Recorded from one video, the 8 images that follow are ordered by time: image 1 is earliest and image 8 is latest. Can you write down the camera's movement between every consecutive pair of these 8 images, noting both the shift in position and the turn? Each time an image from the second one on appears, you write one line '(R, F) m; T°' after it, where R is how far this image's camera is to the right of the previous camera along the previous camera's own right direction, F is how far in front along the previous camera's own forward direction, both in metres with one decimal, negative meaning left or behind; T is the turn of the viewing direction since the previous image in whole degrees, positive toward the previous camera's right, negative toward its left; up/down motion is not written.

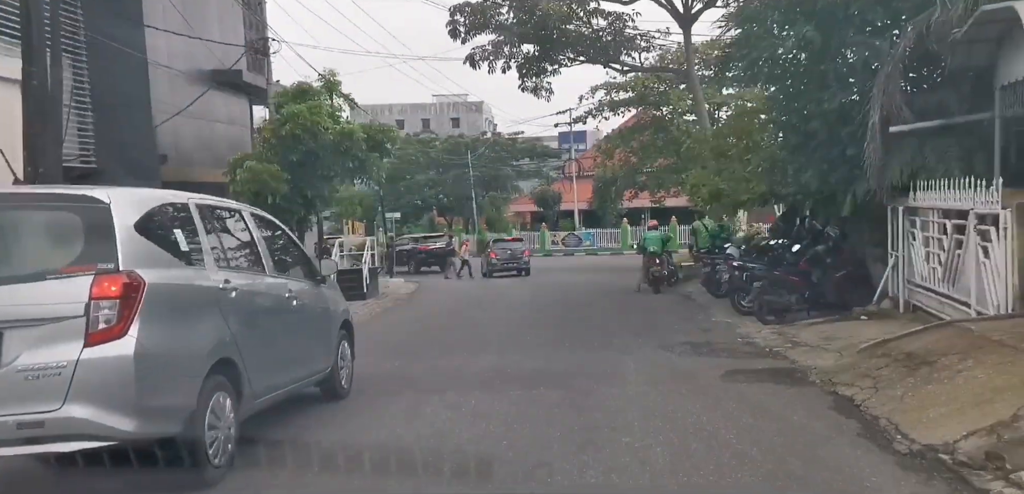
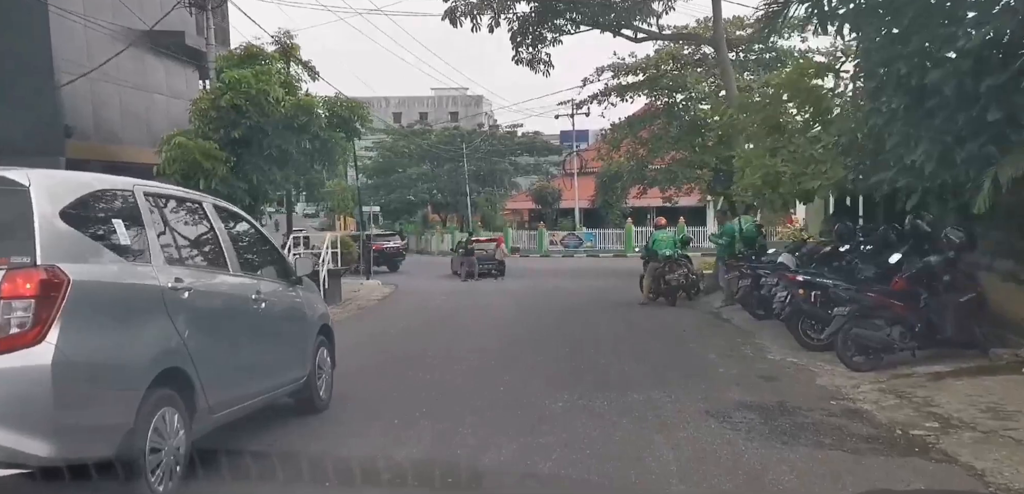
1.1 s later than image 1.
(+0.2, +2.8) m; 0°
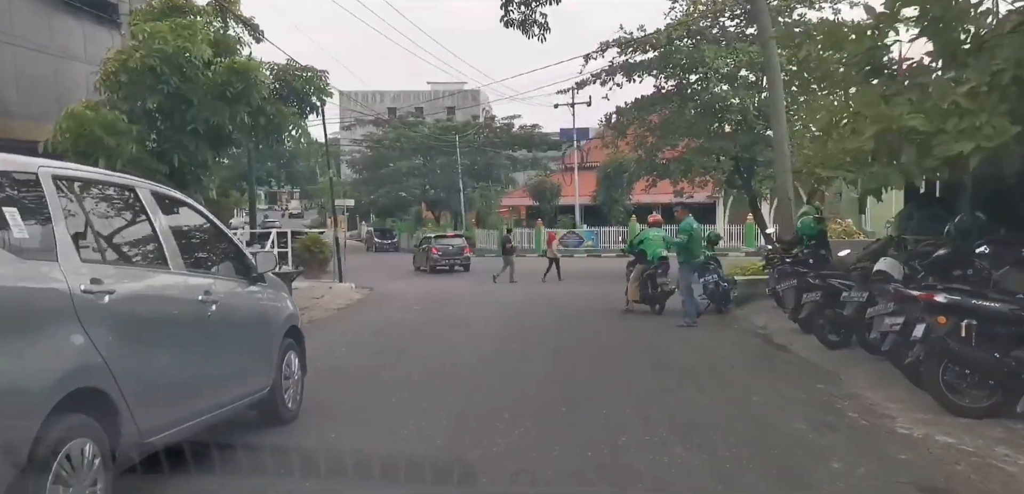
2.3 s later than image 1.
(+0.2, +2.6) m; 0°
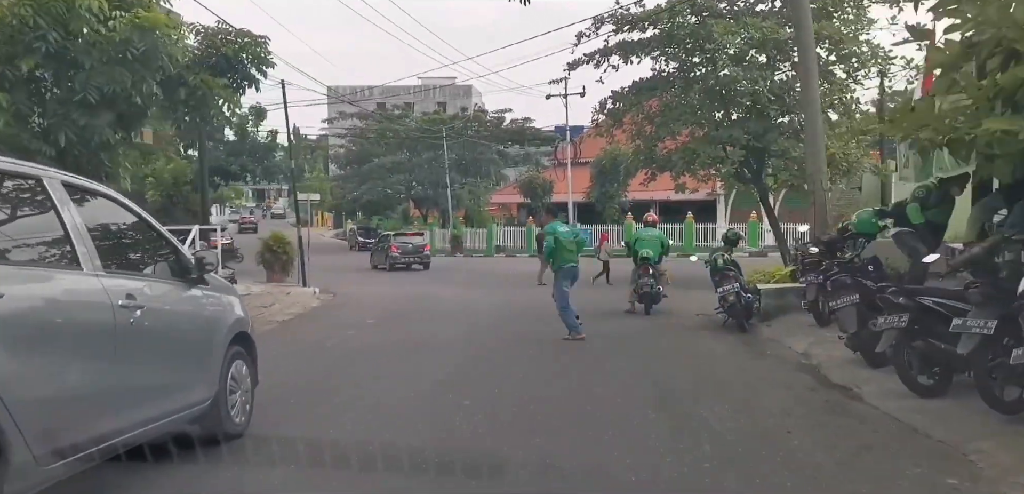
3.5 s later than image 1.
(+0.2, +2.1) m; 0°
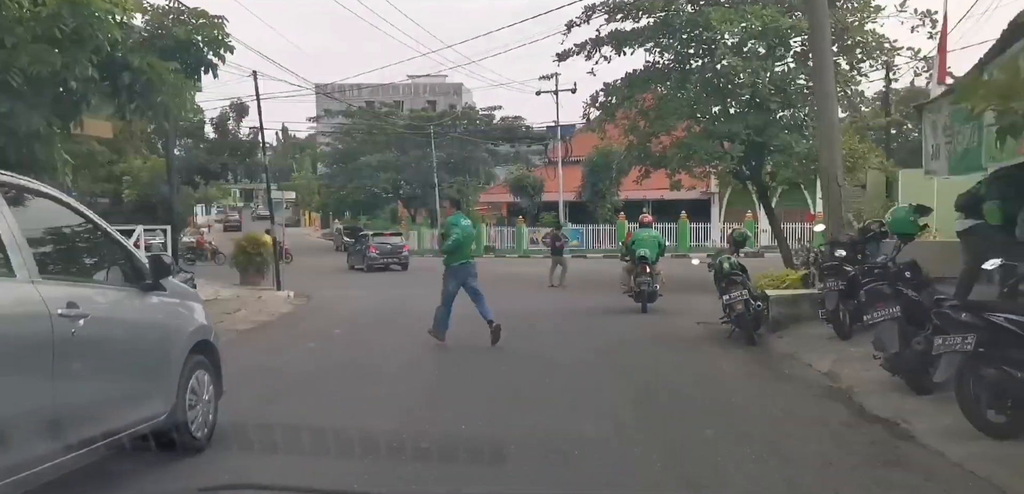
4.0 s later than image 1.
(+0.1, +1.0) m; +1°
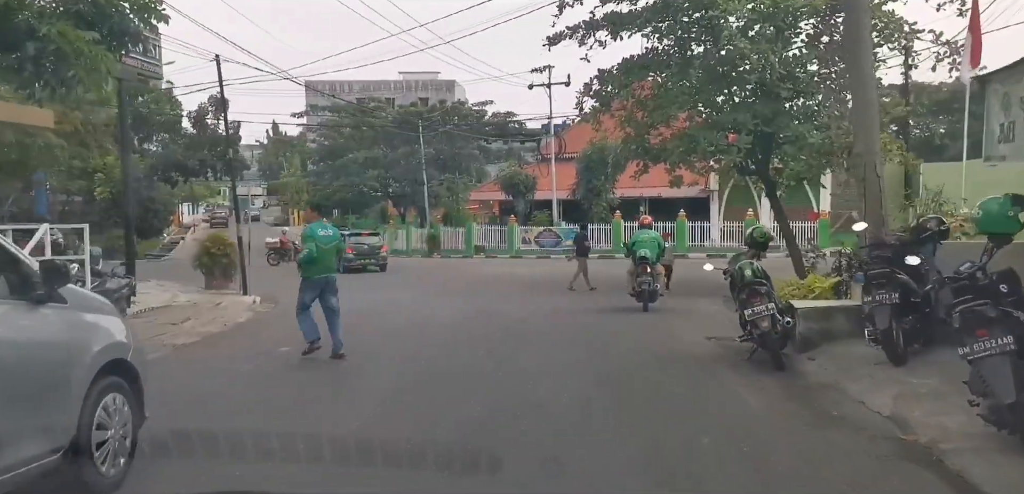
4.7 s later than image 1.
(+0.1, +1.4) m; 0°
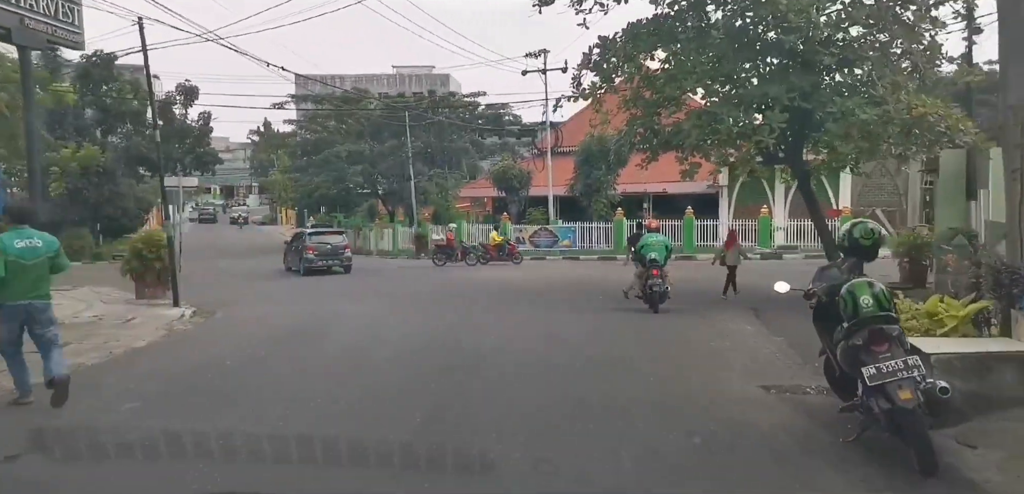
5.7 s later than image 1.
(+0.2, +2.6) m; 0°
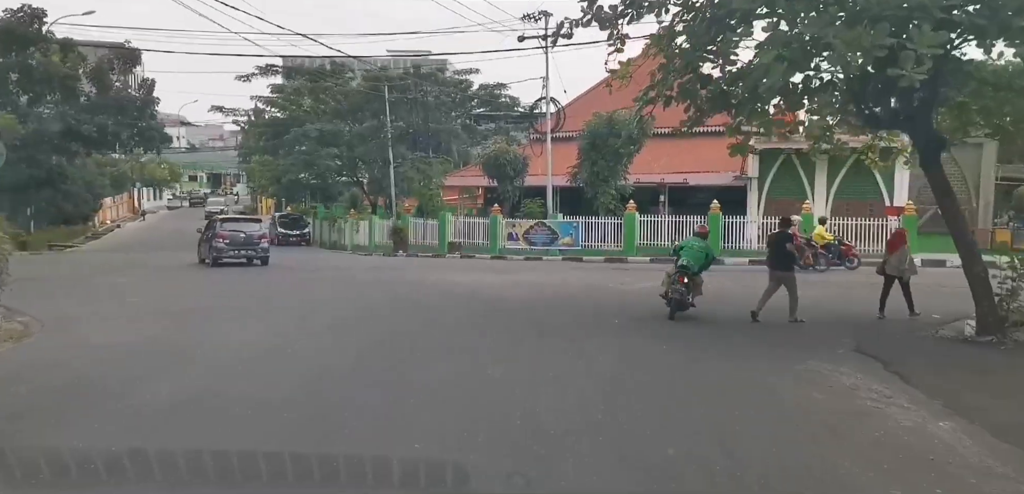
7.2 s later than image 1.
(+0.3, +4.7) m; 0°
